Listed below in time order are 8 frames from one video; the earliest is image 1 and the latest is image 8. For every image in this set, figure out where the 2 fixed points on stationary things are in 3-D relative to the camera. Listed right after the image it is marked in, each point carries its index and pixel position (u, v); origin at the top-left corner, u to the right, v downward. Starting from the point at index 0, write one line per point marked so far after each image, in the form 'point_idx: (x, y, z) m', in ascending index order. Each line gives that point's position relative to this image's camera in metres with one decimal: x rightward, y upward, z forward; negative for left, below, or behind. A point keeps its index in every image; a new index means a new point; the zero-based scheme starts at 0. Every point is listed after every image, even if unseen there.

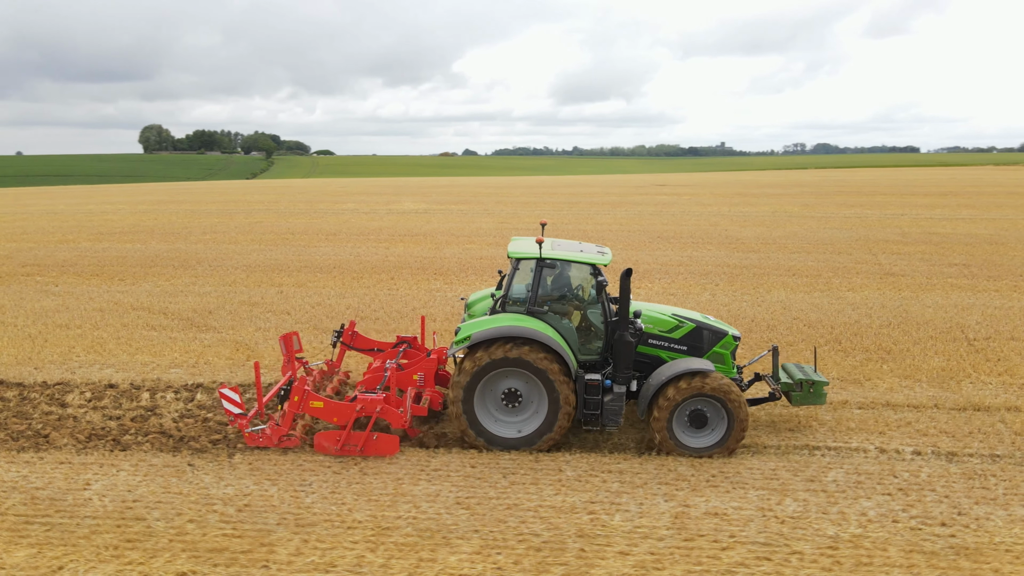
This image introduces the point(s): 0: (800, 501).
0: (+2.4, -1.8, +6.1) m
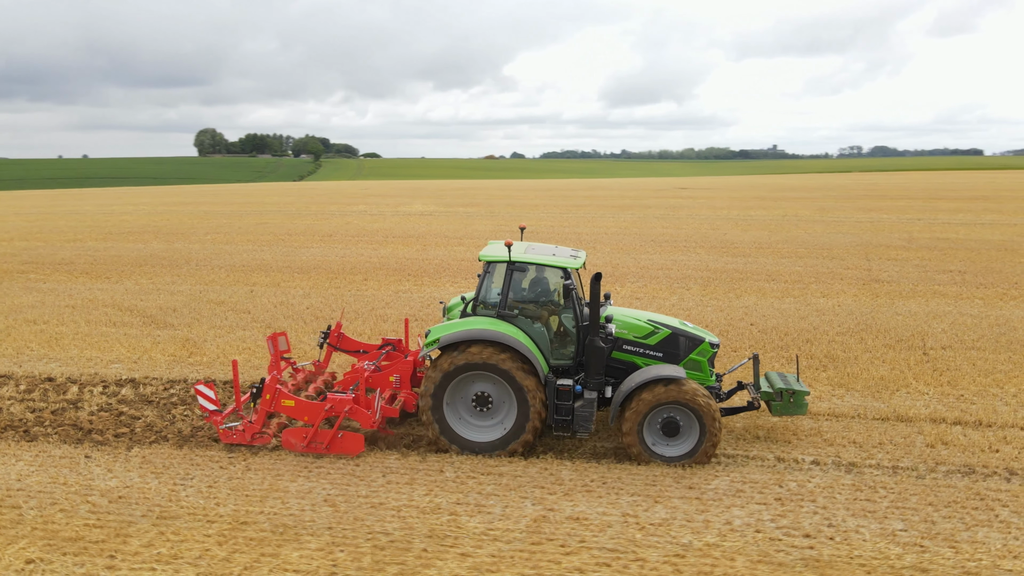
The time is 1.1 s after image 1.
0: (+1.3, -1.8, +6.1) m
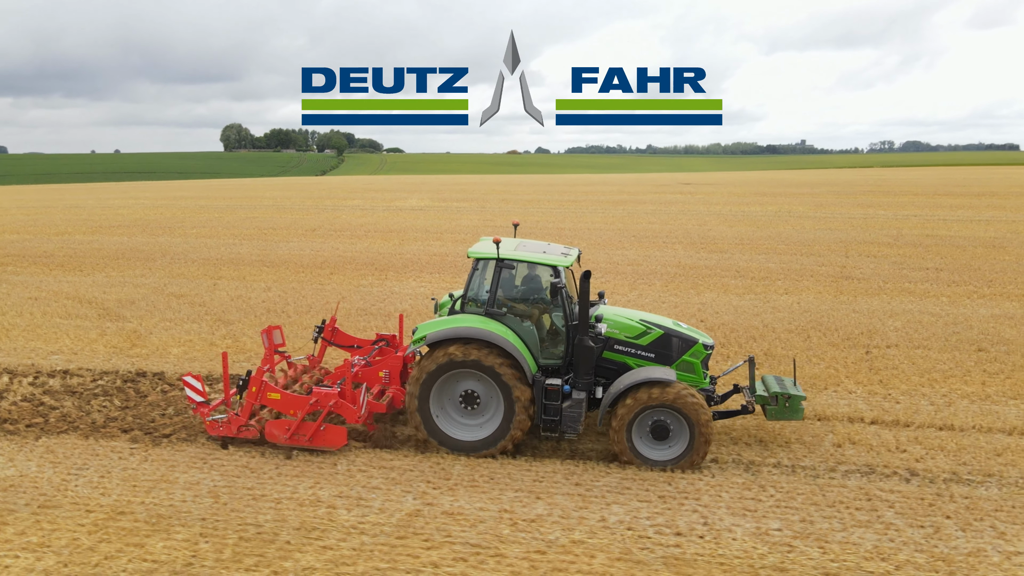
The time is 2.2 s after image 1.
0: (+0.3, -1.8, +6.0) m
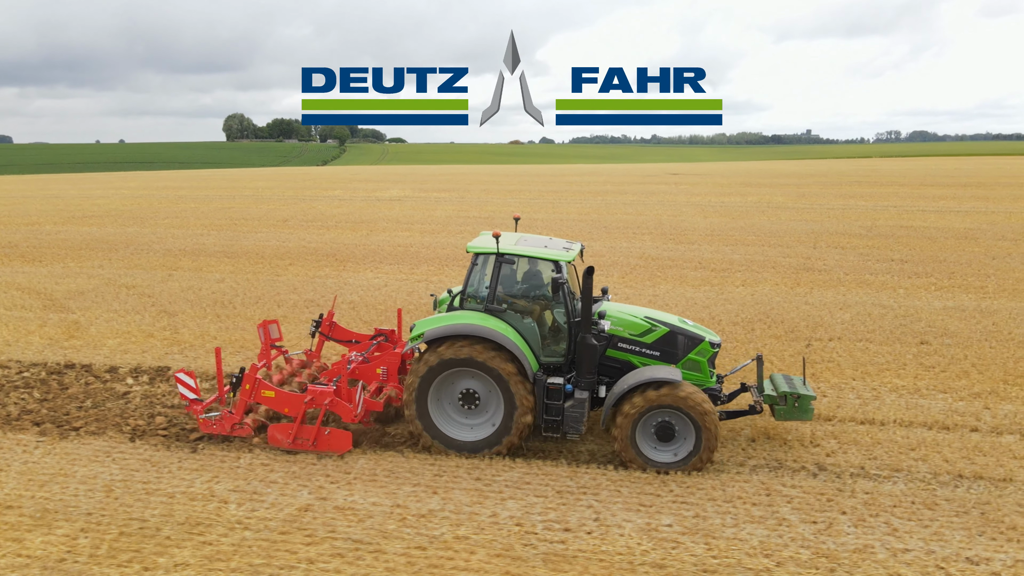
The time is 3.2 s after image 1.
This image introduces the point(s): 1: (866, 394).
0: (-0.6, -1.7, +6.0) m
1: (+3.9, -1.2, +8.2) m
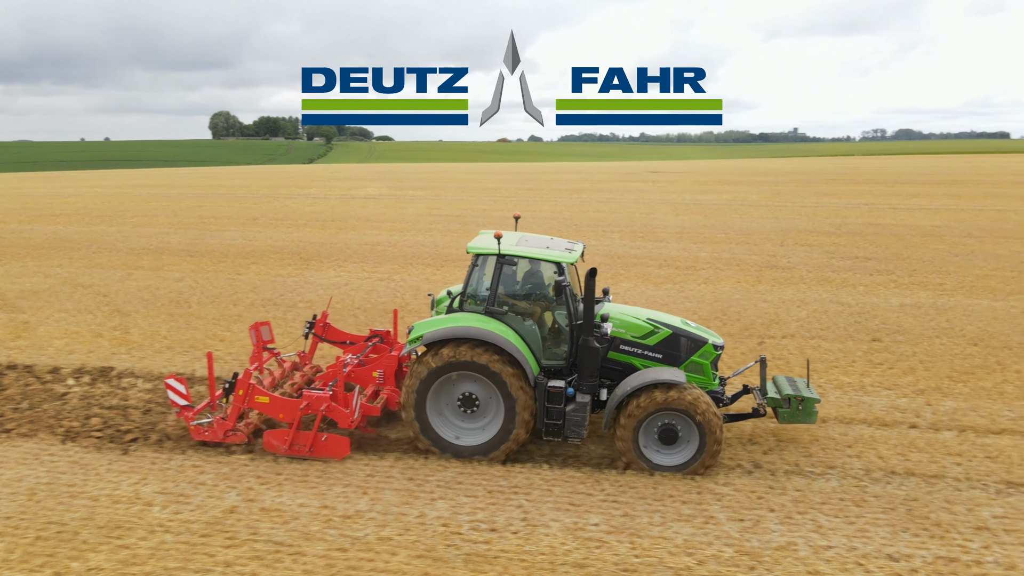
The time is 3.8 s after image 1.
0: (-1.1, -1.7, +5.9) m
1: (+3.3, -1.2, +8.2) m
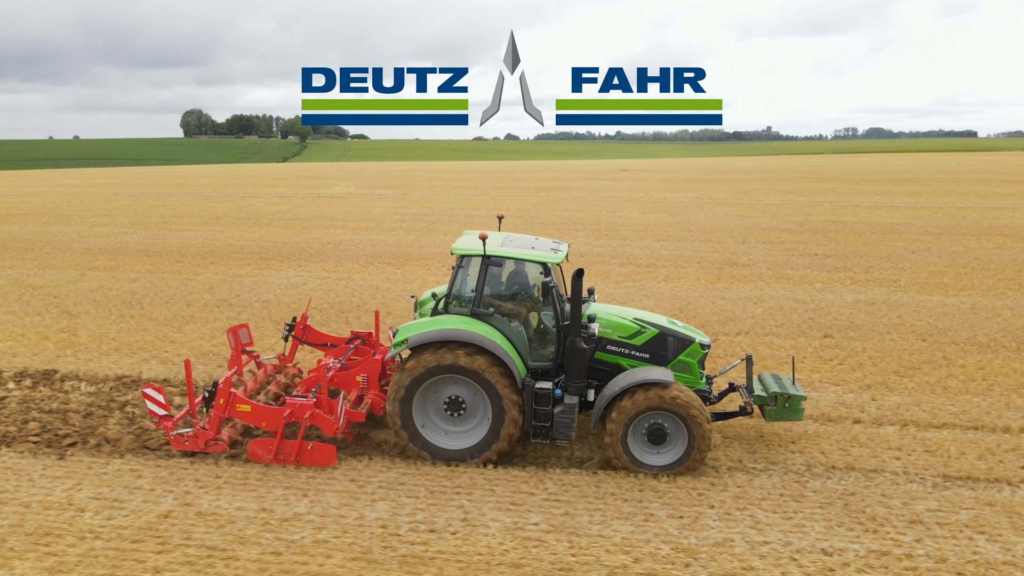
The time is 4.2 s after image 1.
0: (-1.6, -1.7, +5.9) m
1: (+2.8, -1.1, +8.3) m
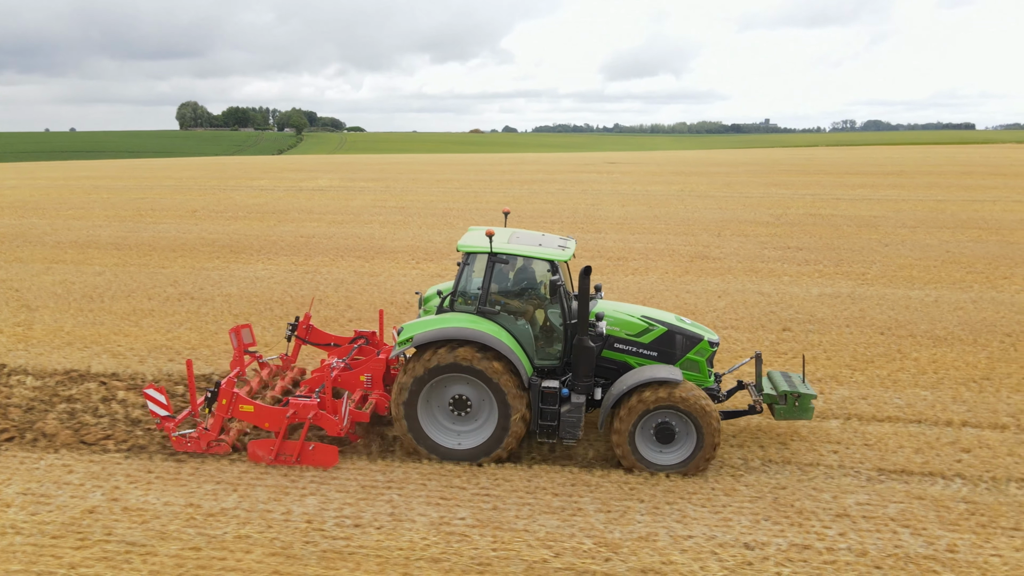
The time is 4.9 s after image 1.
0: (-2.1, -1.7, +5.8) m
1: (+2.2, -1.1, +8.2) m
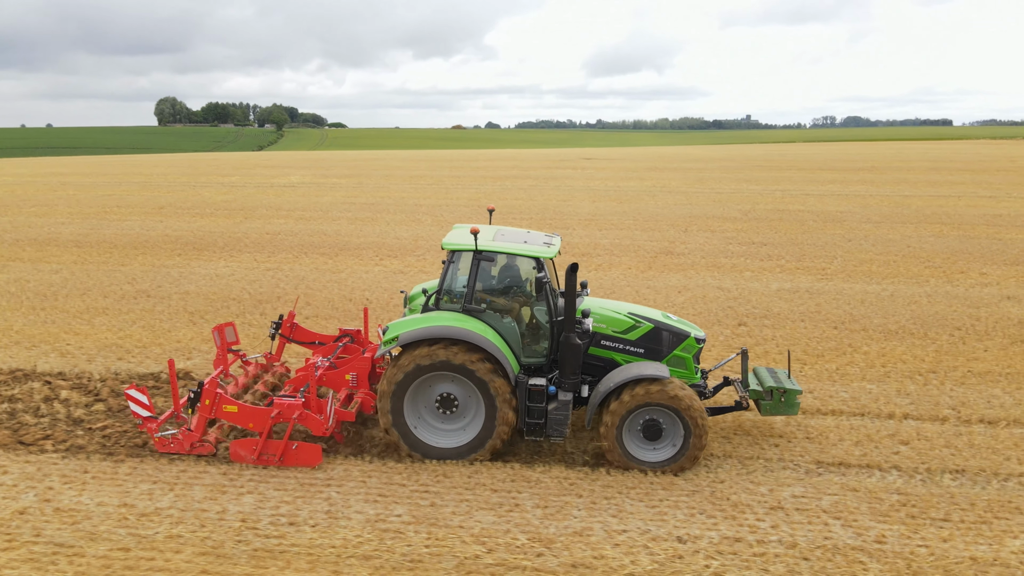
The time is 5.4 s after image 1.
0: (-2.6, -1.6, +5.8) m
1: (+1.7, -1.0, +8.3) m
